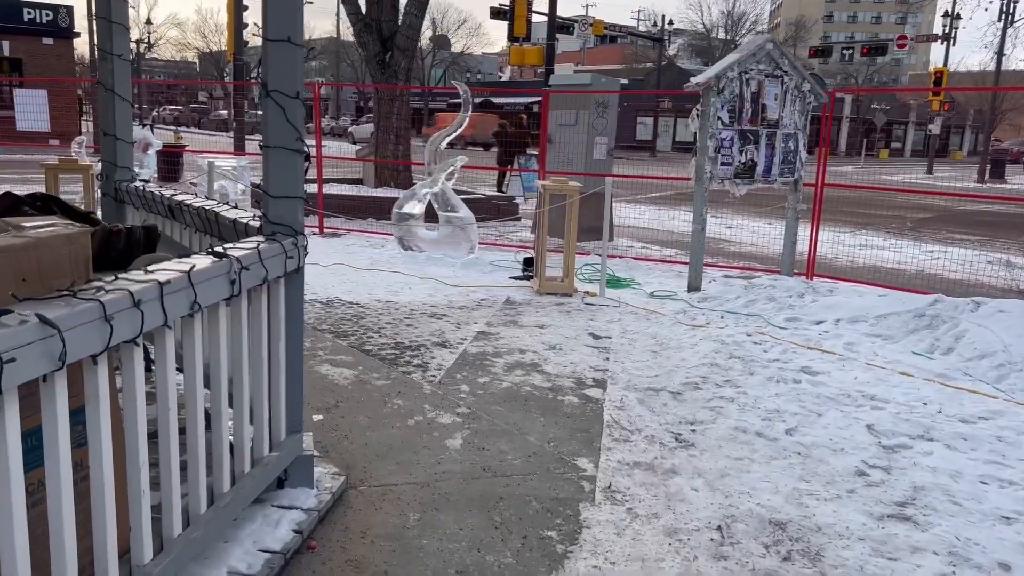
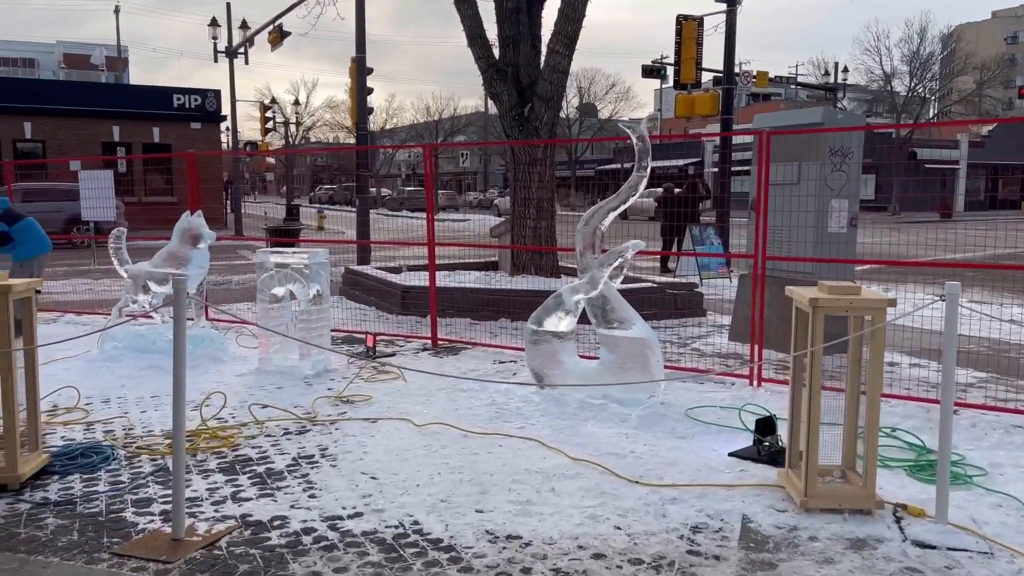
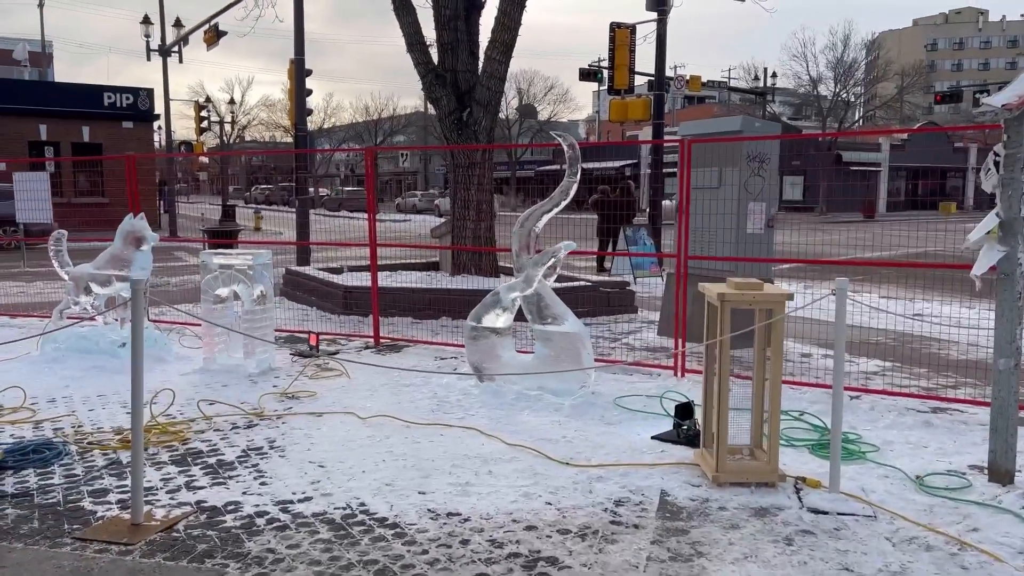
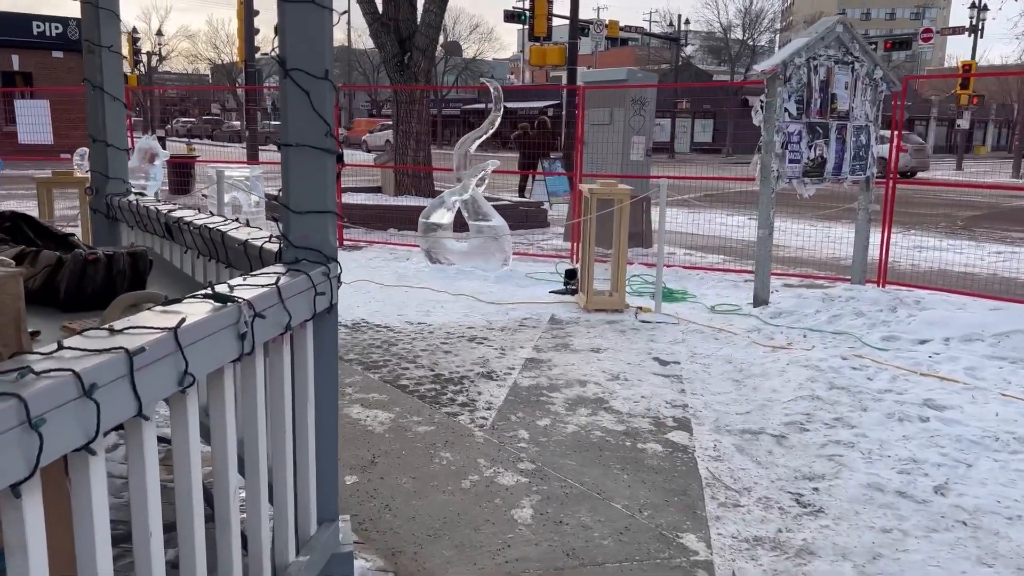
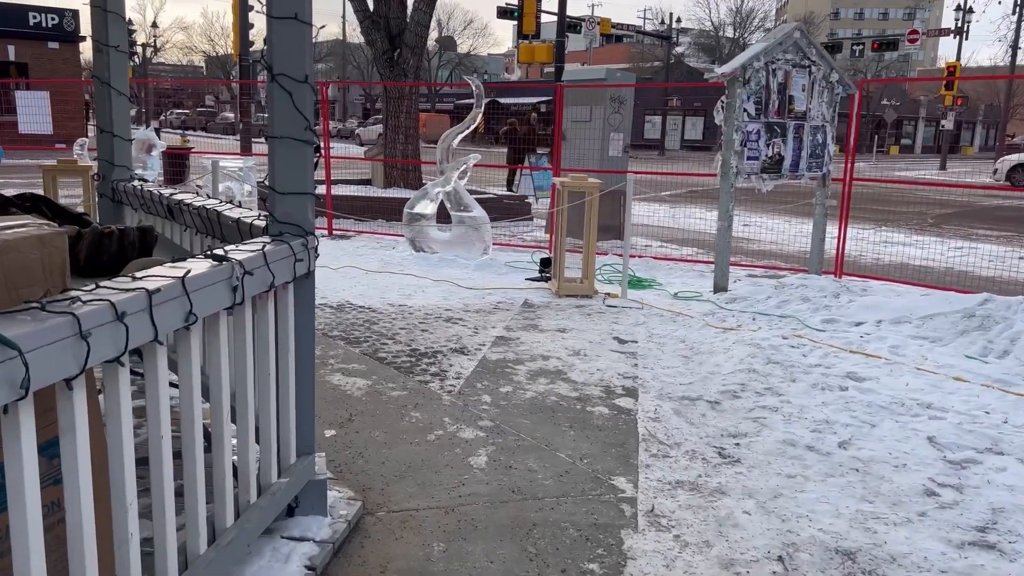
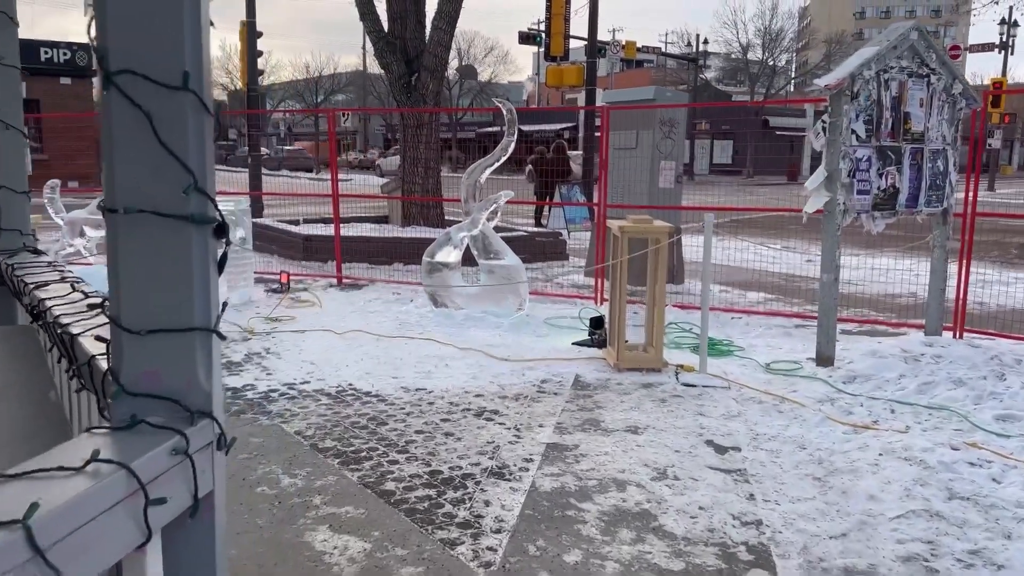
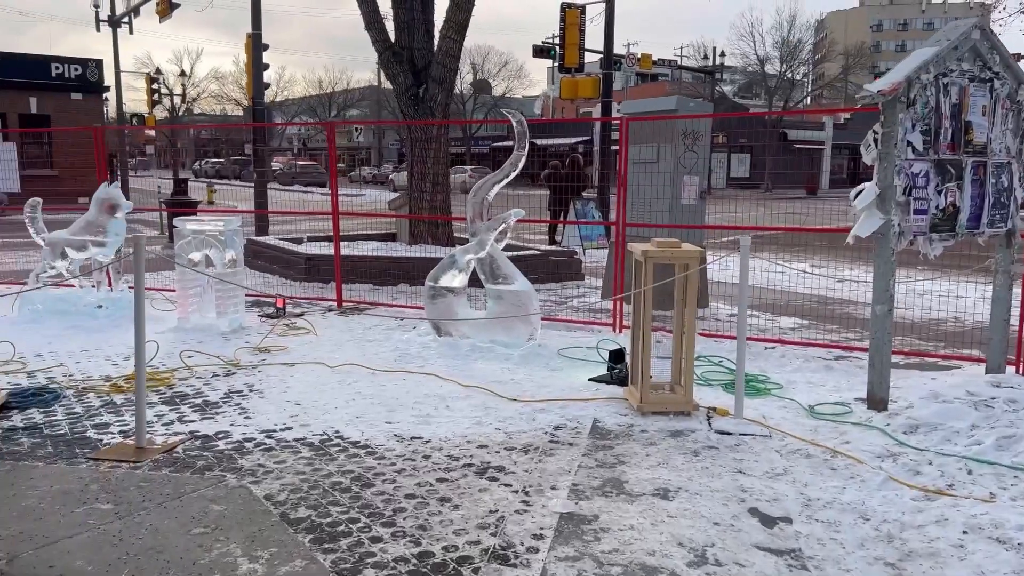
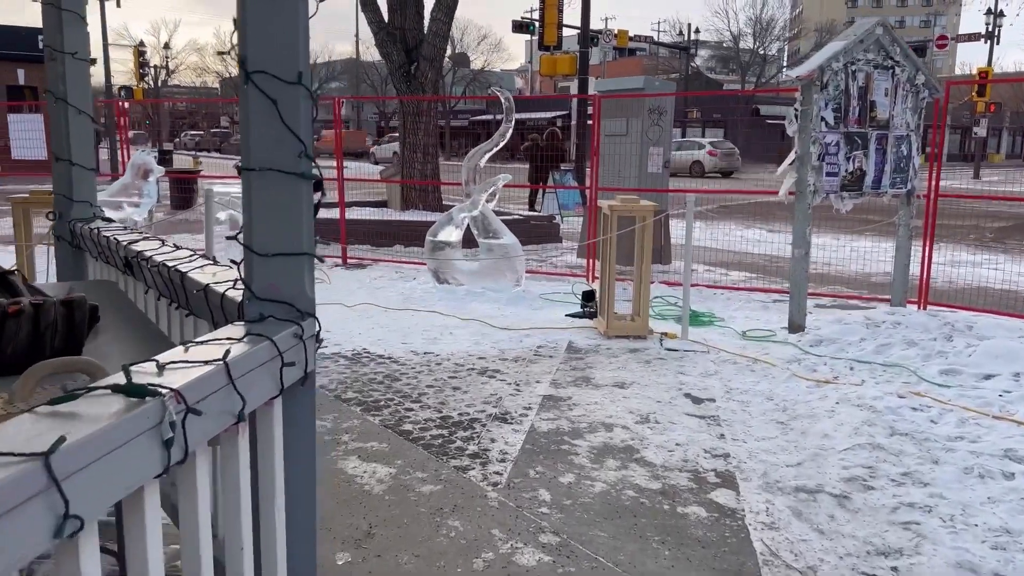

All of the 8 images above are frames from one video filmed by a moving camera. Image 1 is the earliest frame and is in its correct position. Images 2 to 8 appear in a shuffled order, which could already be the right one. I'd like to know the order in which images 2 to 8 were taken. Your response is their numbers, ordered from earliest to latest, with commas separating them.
5, 4, 8, 6, 7, 3, 2
